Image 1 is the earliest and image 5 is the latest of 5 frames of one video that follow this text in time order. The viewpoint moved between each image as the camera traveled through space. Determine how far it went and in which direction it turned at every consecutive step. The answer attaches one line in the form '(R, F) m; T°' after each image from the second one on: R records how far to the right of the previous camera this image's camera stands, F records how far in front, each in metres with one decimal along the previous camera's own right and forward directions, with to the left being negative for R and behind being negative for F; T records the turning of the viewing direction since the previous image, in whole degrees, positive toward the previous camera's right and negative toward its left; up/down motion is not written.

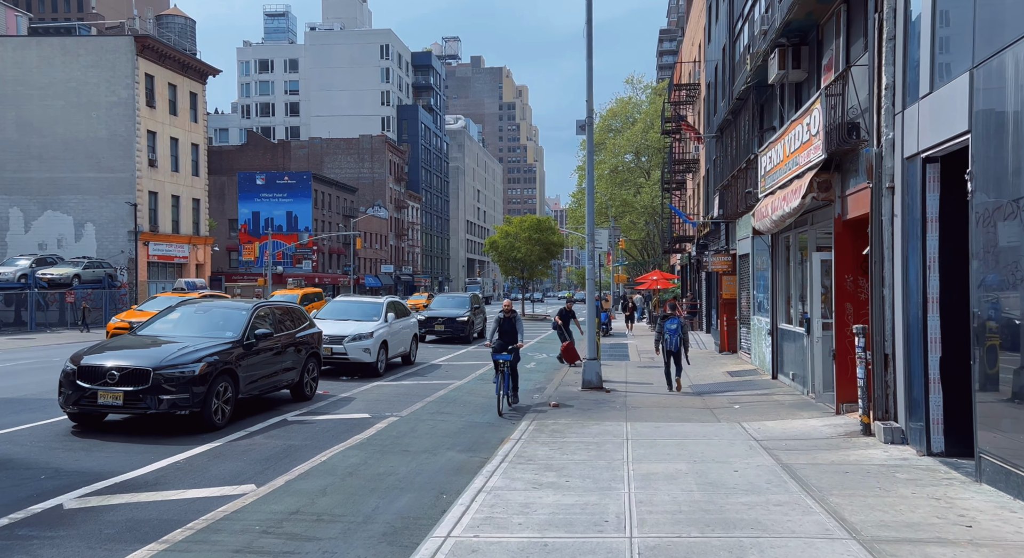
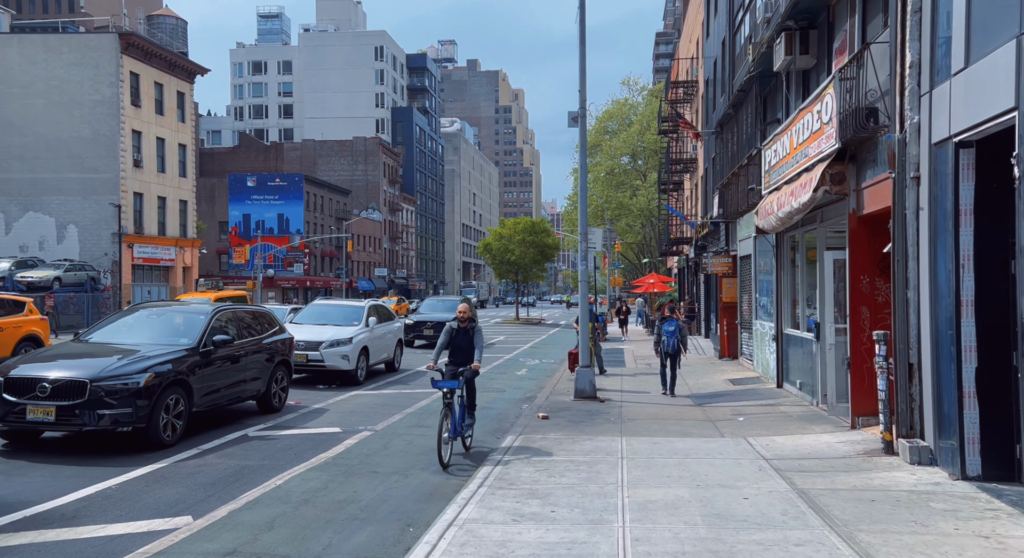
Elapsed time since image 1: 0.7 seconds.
(+0.2, +1.1) m; 0°
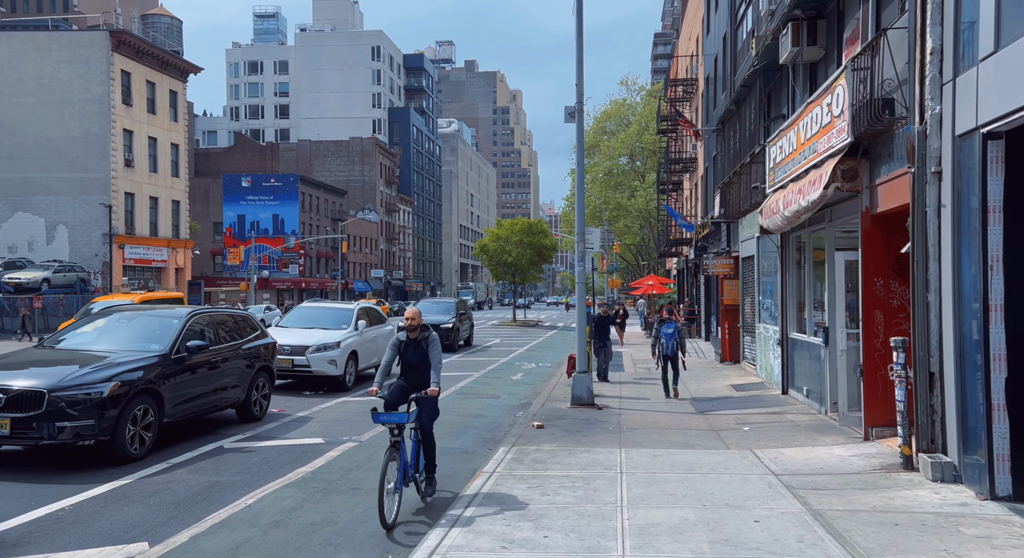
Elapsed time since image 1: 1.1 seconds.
(+0.1, +0.6) m; 0°
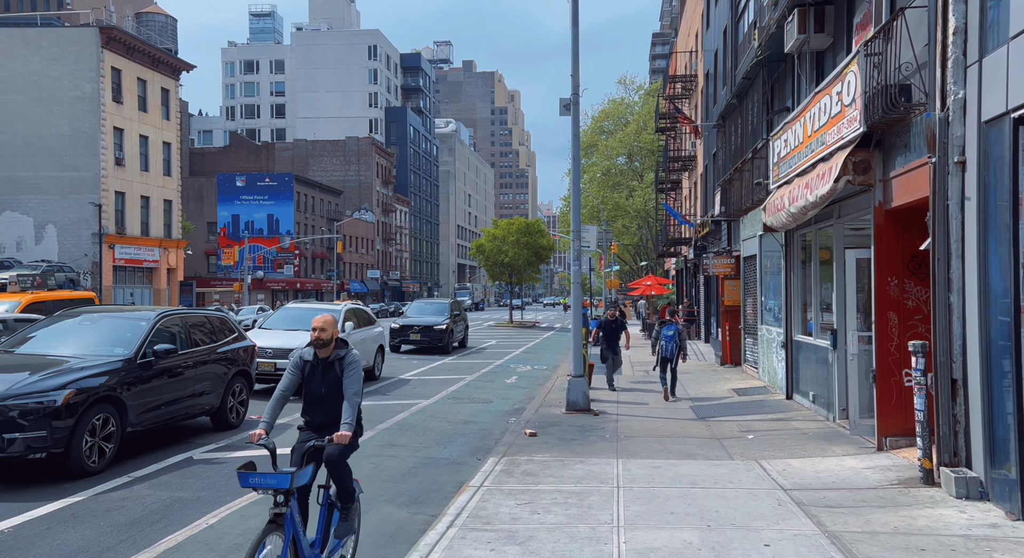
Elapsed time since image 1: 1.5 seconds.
(+0.1, +0.6) m; 0°
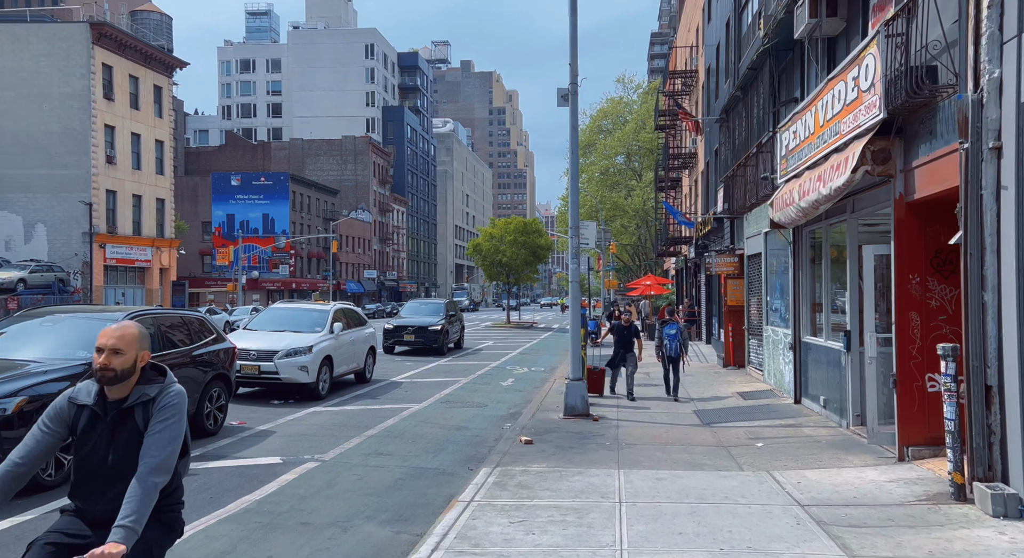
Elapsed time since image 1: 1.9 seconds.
(0.0, +0.7) m; 0°
